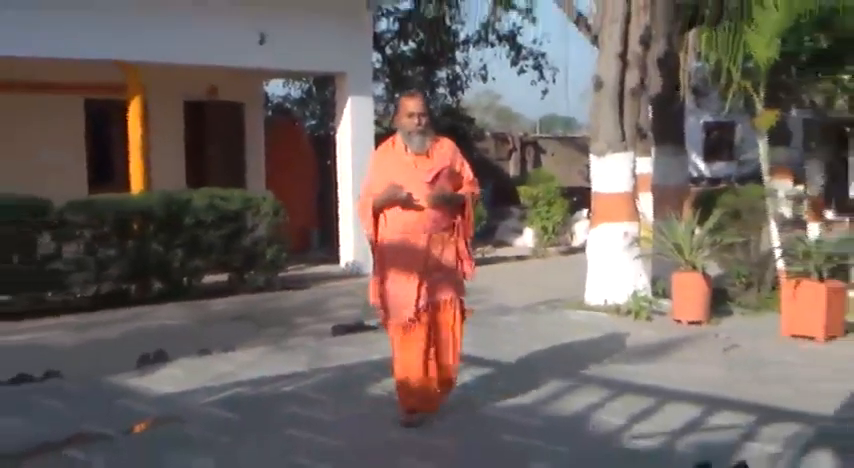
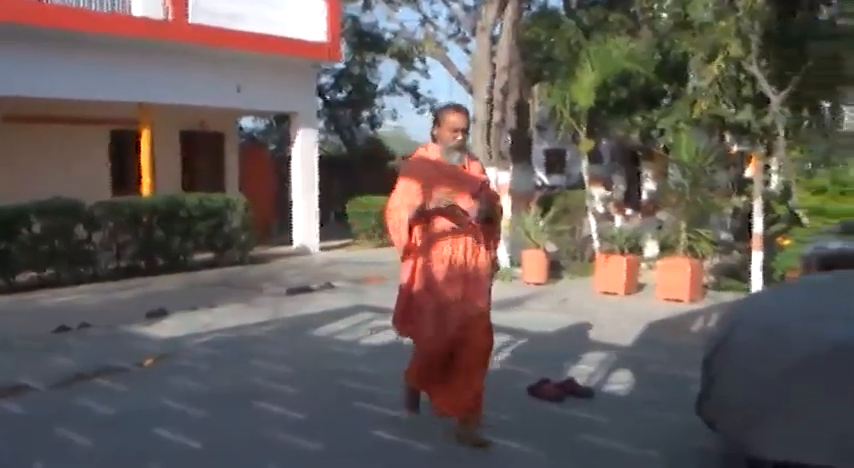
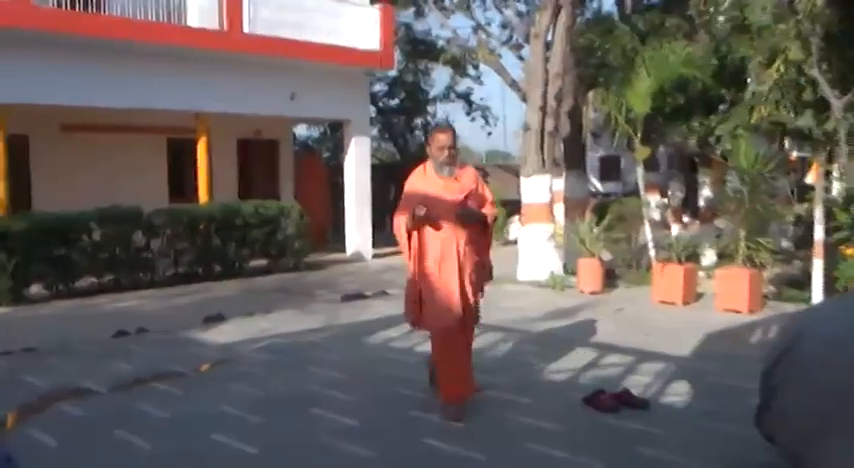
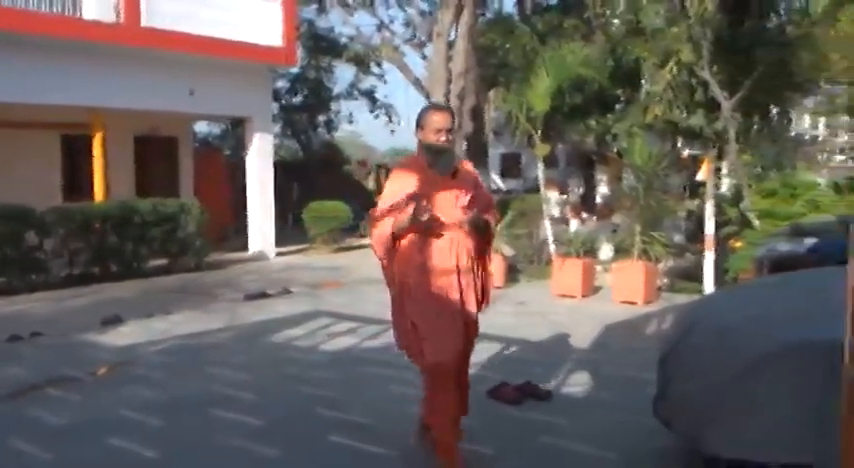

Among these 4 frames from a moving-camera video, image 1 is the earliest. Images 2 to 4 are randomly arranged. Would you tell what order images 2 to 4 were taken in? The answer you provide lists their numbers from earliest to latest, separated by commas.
3, 2, 4
